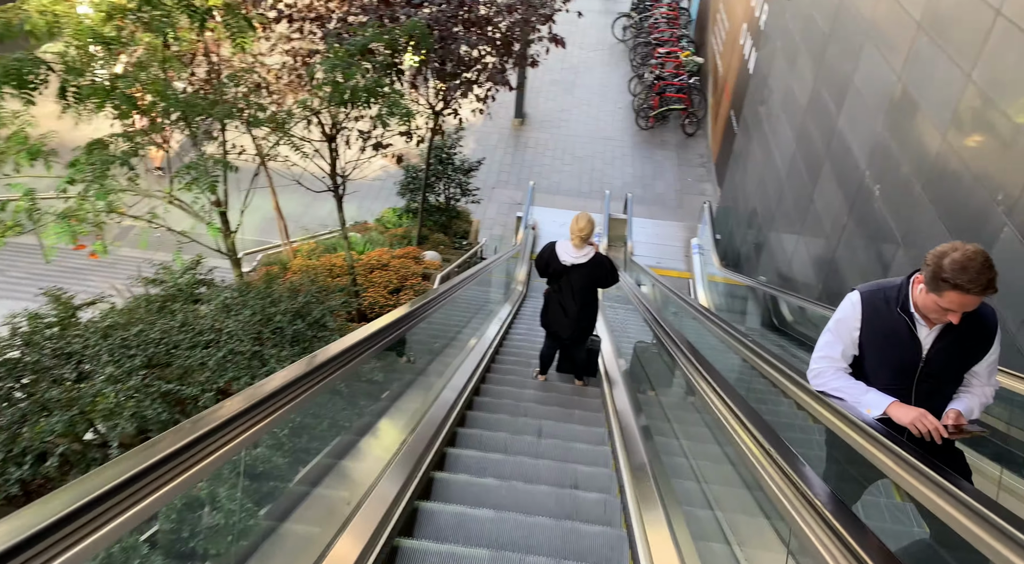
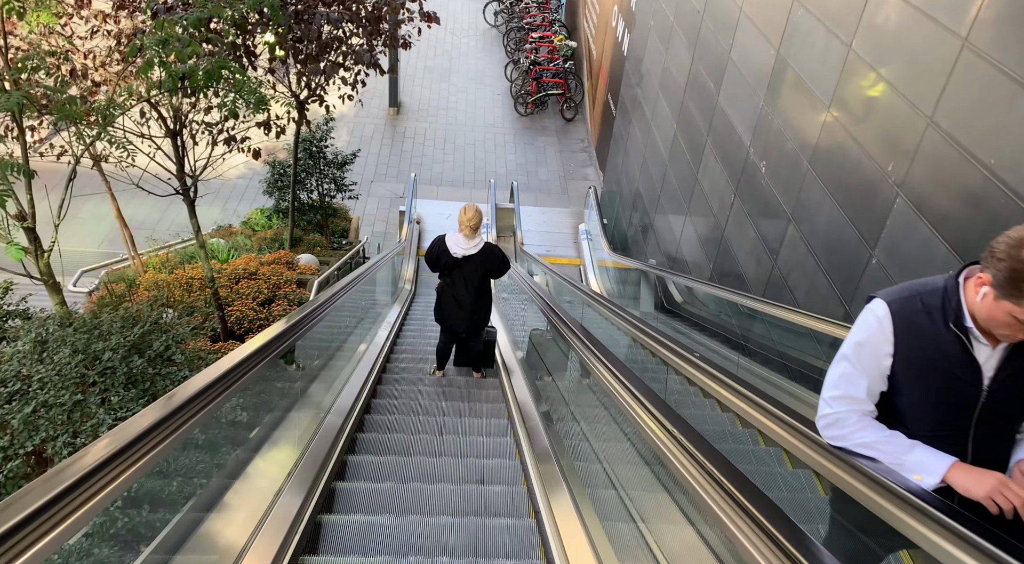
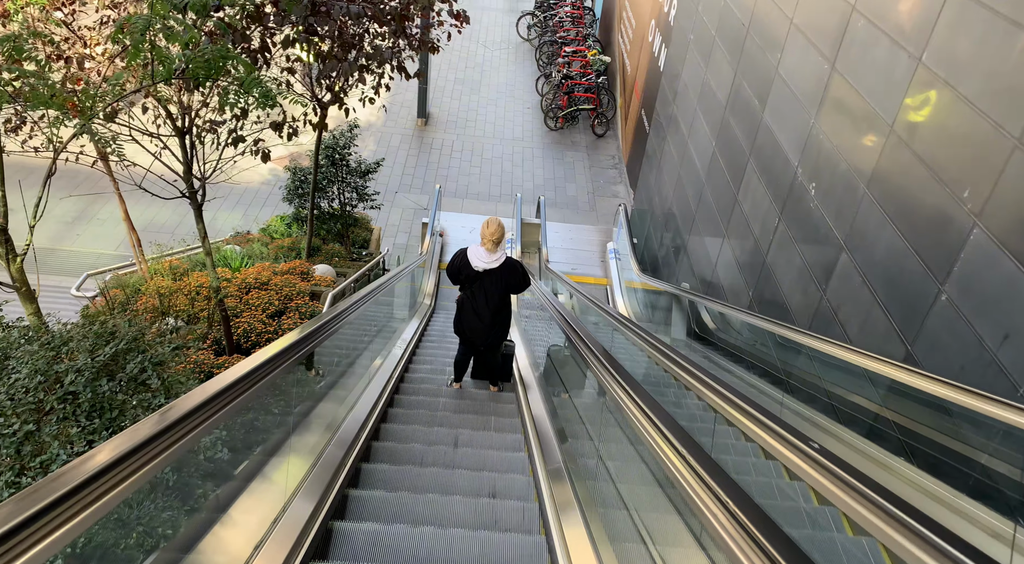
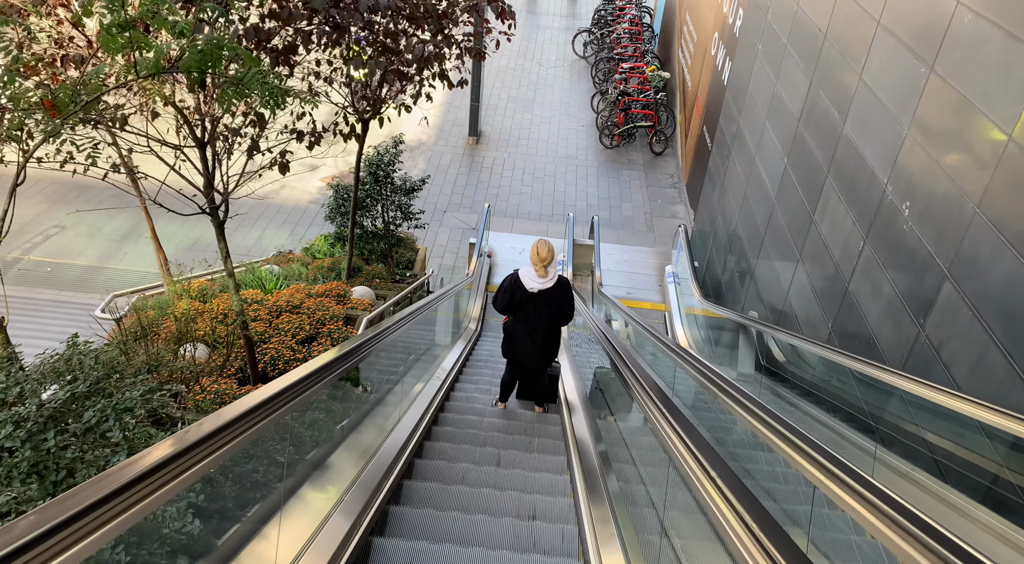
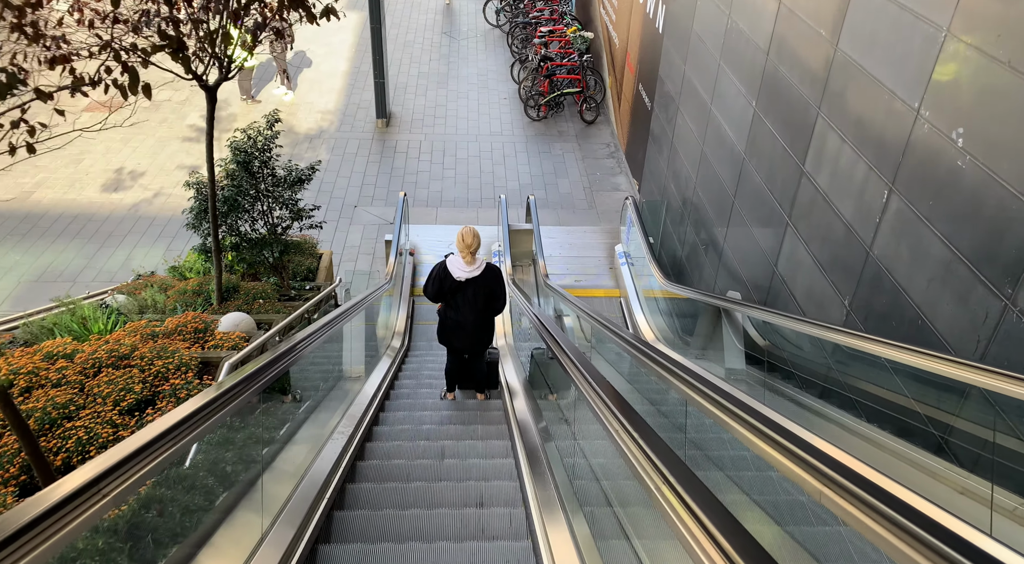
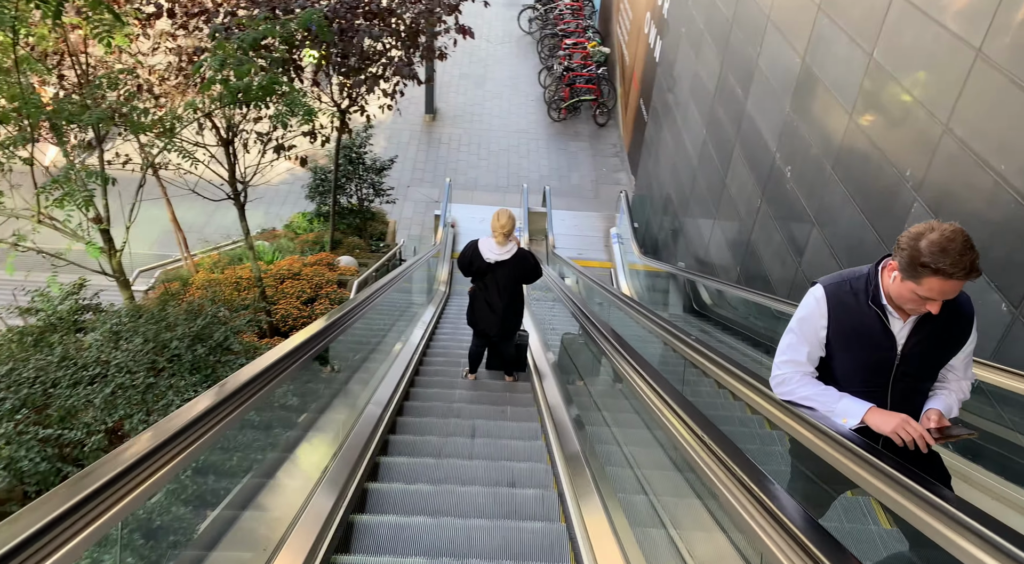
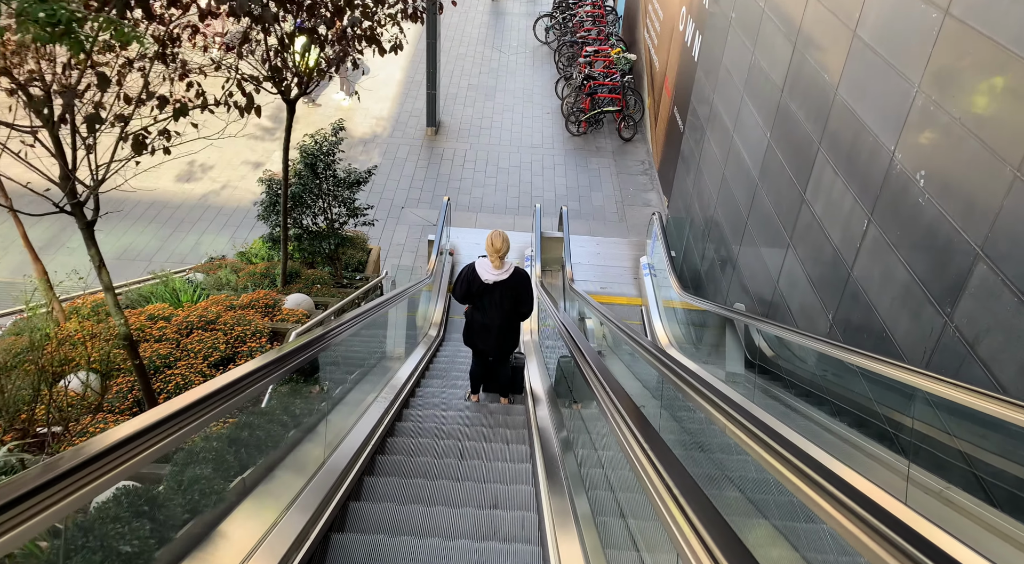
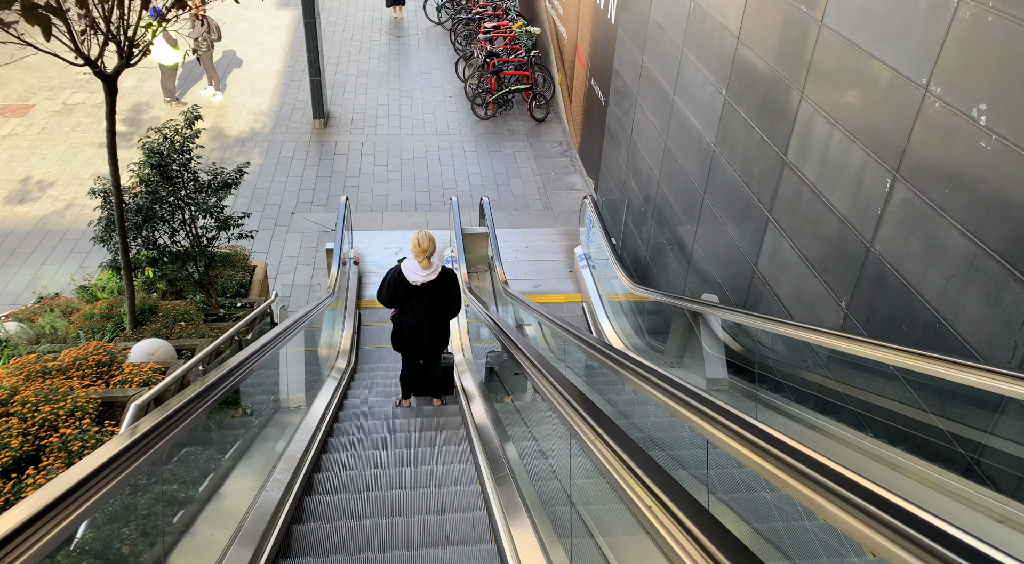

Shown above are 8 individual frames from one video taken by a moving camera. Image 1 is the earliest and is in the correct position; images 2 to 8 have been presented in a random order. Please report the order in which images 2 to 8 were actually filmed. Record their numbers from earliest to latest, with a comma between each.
6, 2, 3, 4, 7, 5, 8
